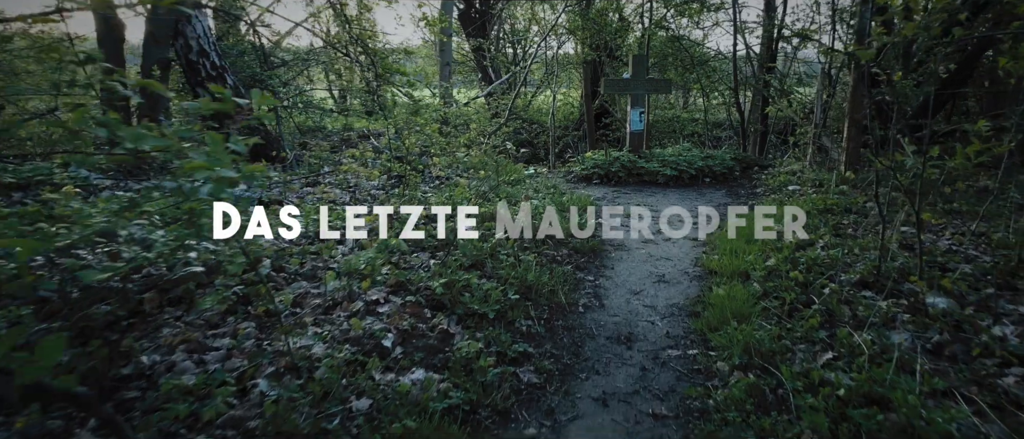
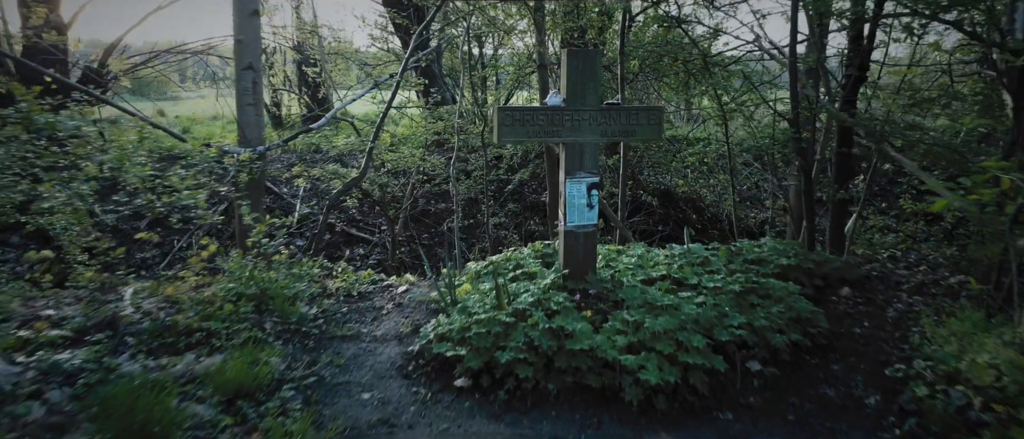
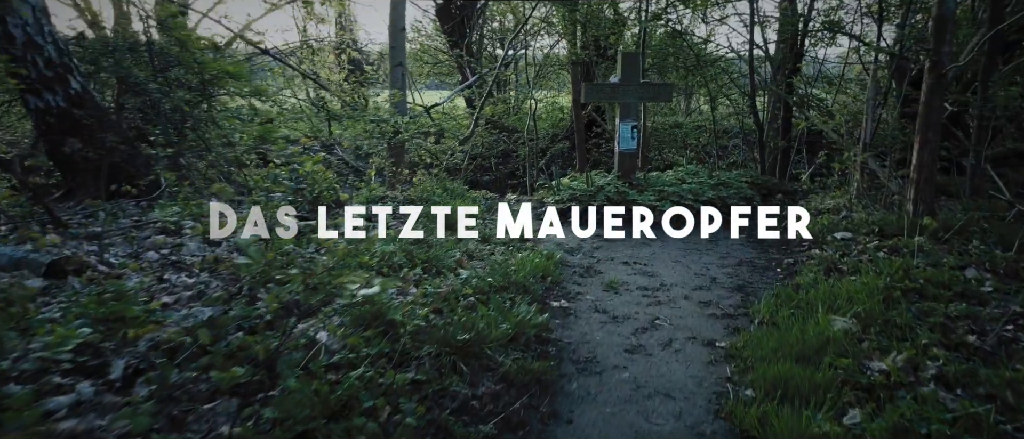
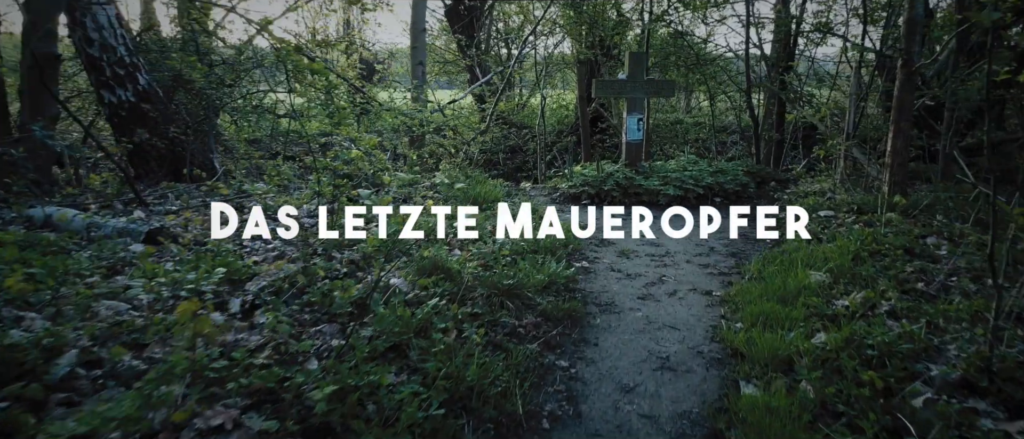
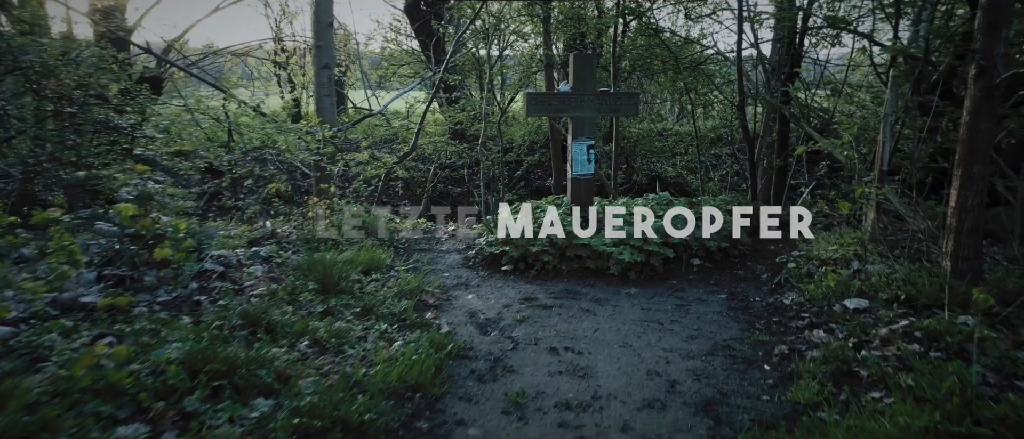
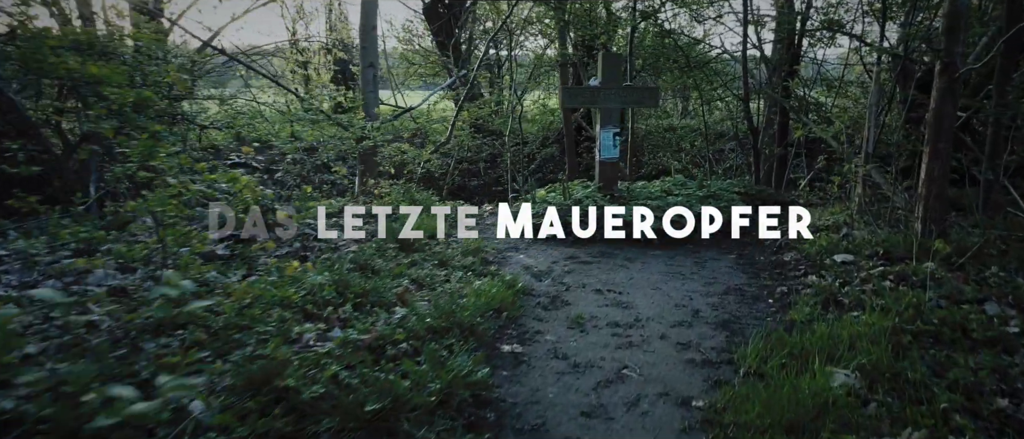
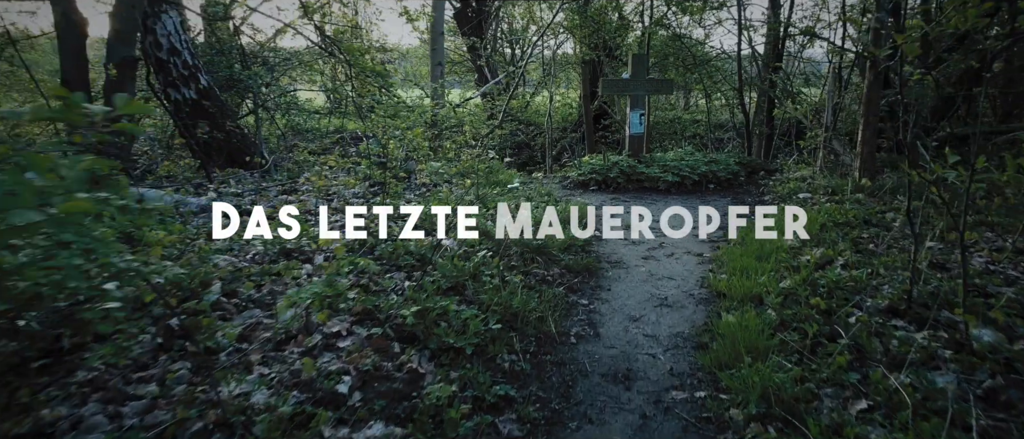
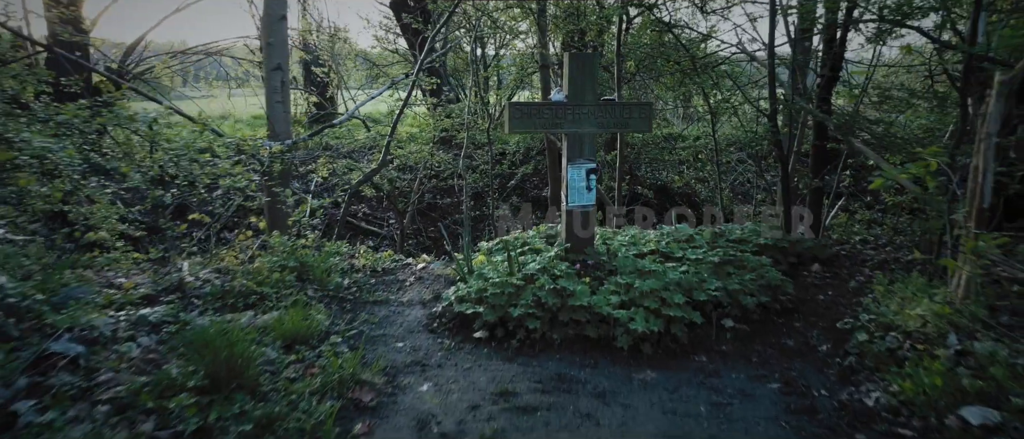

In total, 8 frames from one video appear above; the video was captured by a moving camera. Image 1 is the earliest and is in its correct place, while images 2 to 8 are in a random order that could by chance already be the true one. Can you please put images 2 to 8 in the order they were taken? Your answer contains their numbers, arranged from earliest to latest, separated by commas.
7, 4, 3, 6, 5, 8, 2
